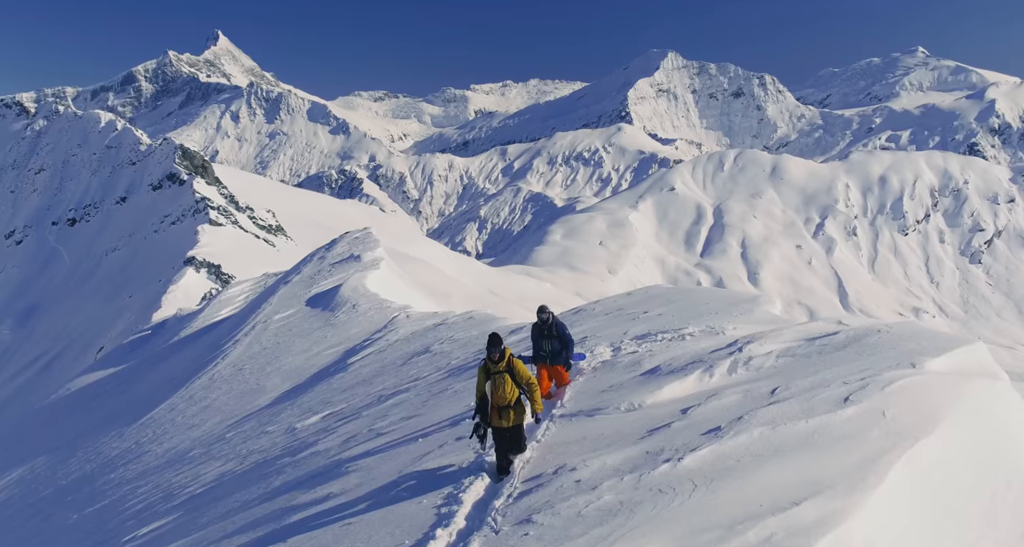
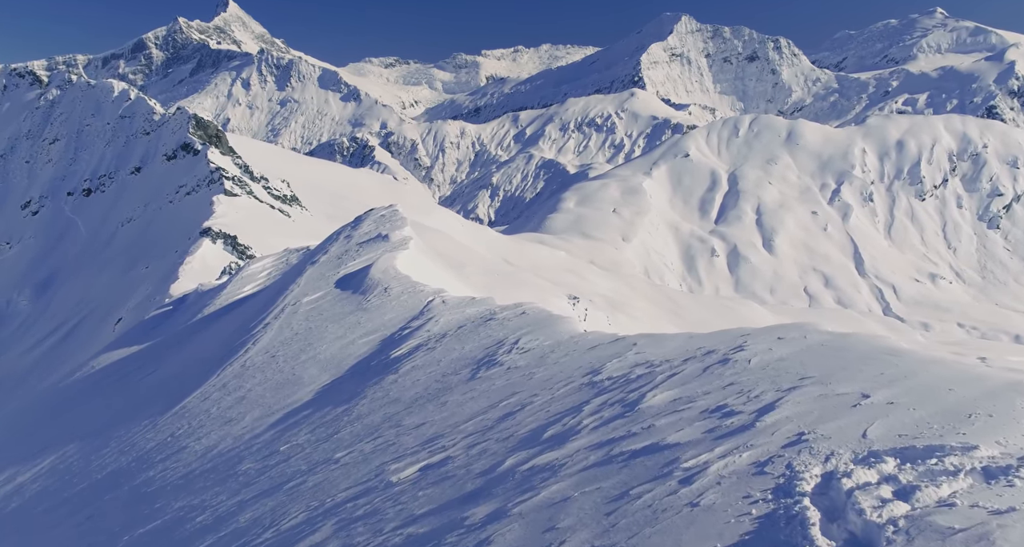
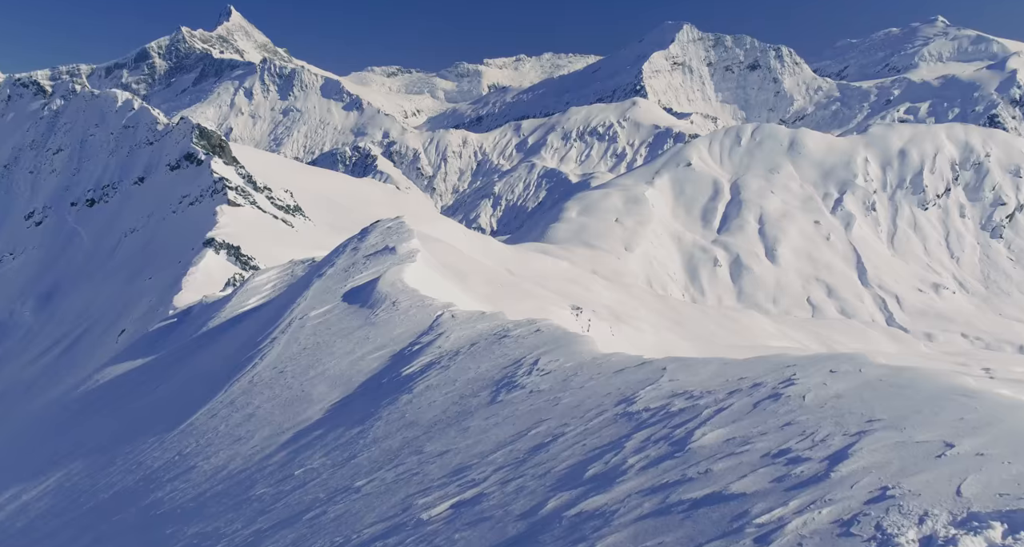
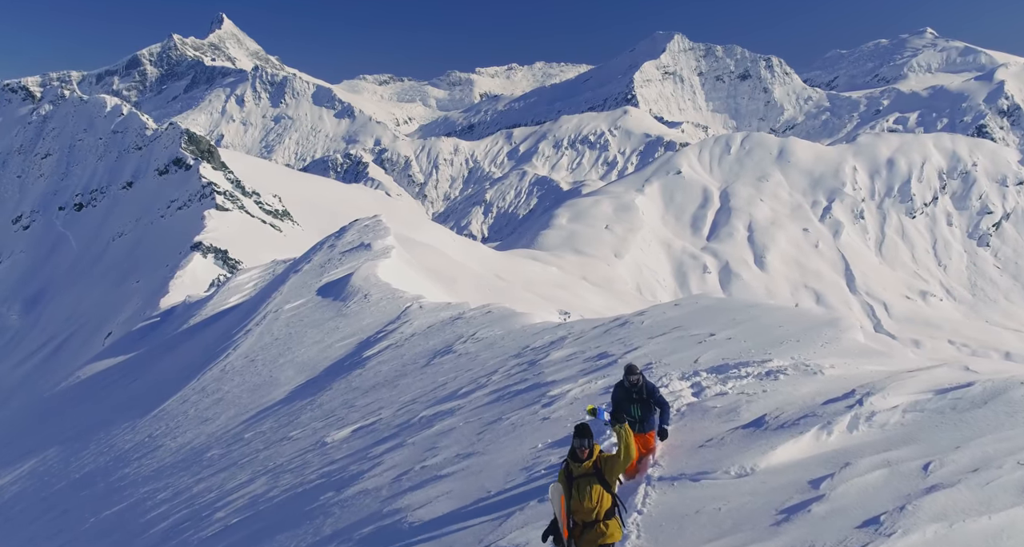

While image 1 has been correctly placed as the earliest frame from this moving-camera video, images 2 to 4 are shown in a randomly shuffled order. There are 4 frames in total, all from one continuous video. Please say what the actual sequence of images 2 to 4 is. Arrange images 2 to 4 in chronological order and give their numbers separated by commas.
4, 2, 3
